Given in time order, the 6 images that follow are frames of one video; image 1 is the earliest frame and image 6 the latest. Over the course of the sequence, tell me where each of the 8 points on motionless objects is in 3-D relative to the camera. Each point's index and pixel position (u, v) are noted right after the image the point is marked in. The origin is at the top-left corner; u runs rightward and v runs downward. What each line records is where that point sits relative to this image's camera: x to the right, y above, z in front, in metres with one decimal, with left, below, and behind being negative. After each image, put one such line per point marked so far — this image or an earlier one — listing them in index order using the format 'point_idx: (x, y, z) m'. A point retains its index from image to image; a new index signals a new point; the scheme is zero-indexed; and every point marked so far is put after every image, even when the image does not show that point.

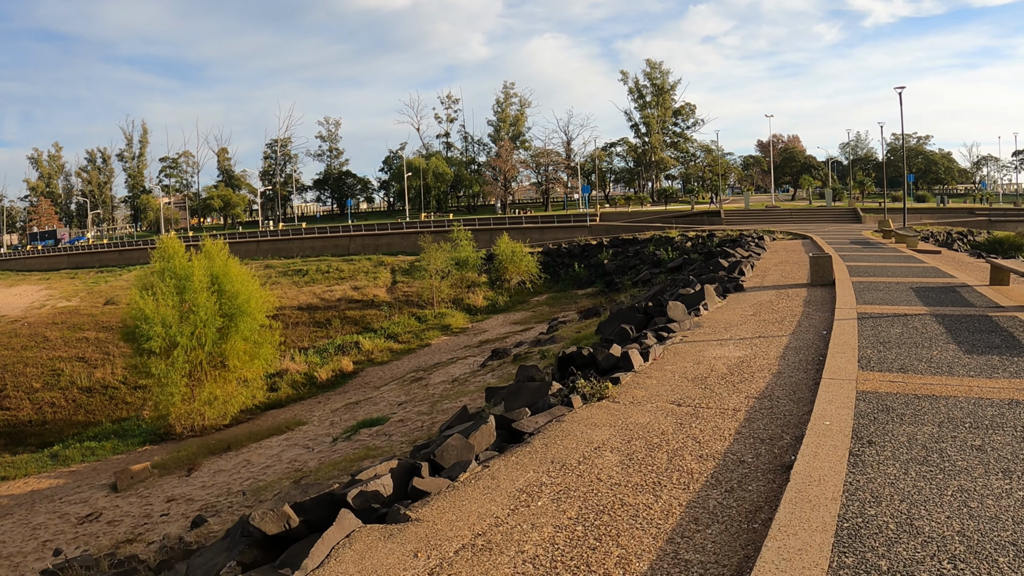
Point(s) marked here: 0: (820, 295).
0: (+5.2, -0.2, +10.5) m
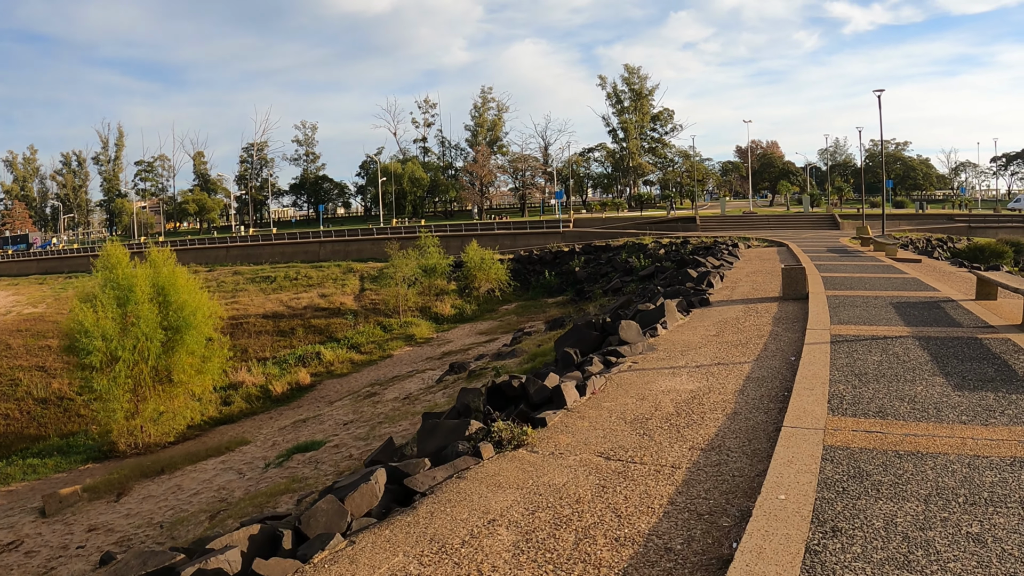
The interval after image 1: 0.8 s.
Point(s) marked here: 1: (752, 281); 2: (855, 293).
0: (+4.2, -0.4, +9.4) m
1: (+5.1, +0.1, +13.3) m
2: (+5.8, -0.1, +10.7) m
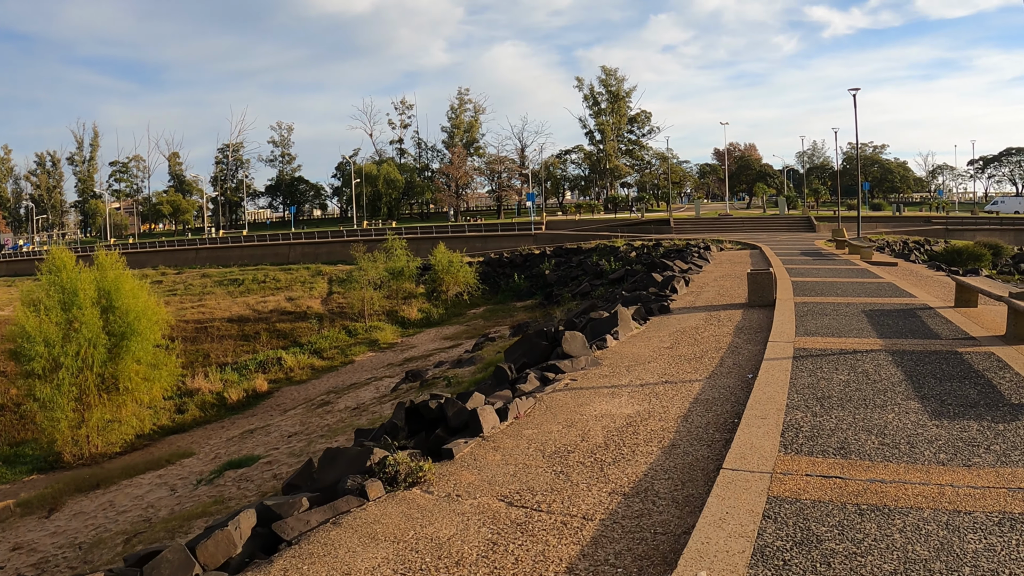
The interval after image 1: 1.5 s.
0: (+3.4, -0.5, +8.6) m
1: (+4.1, 0.0, +12.5) m
2: (+4.9, -0.2, +9.9) m
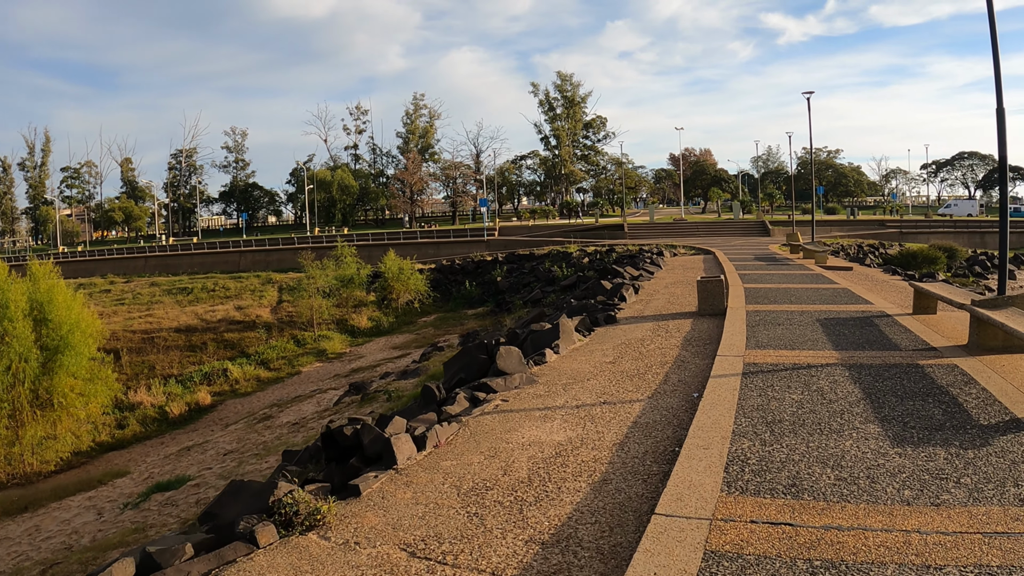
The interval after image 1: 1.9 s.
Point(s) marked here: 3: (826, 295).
0: (+2.5, -0.5, +8.2) m
1: (+3.0, -0.1, +12.1) m
2: (+4.0, -0.3, +9.5) m
3: (+5.5, -0.1, +11.1) m
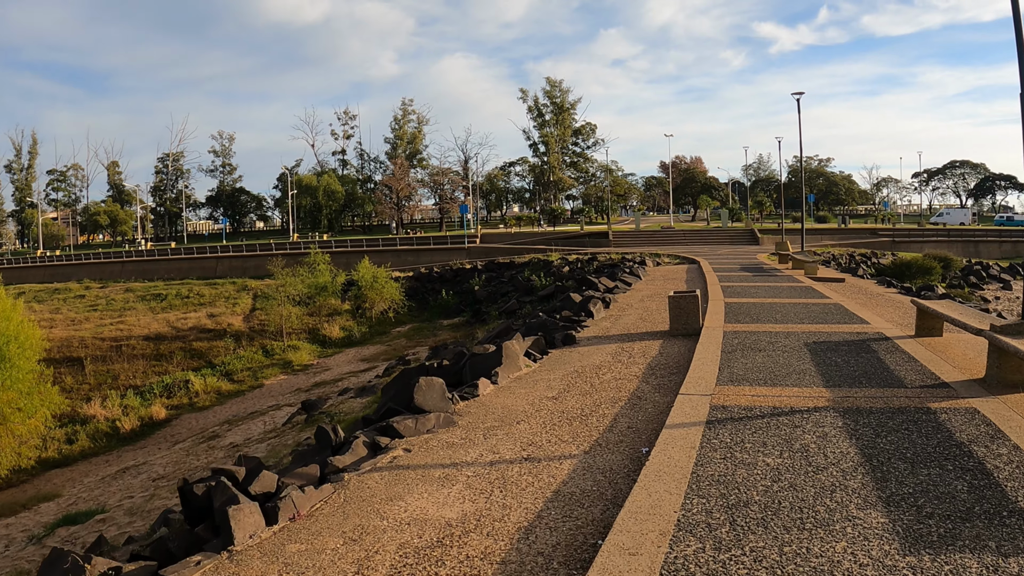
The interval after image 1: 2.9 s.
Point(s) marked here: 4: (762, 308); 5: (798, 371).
0: (+1.8, -0.7, +7.0) m
1: (+2.3, -0.4, +10.9) m
2: (+3.3, -0.5, +8.4) m
3: (+4.8, -0.4, +9.9) m
4: (+4.0, -0.3, +10.2) m
5: (+2.5, -0.7, +5.7) m
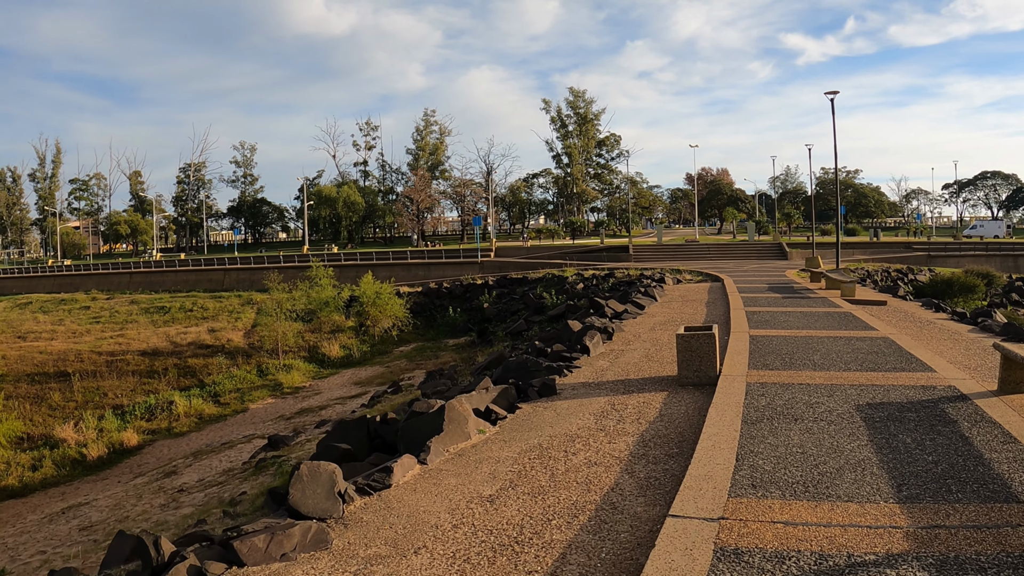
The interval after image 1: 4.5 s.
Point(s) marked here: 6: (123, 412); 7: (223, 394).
0: (+1.4, -1.1, +5.3) m
1: (+2.0, -0.8, +9.2) m
2: (+3.0, -0.9, +6.6) m
3: (+4.5, -0.8, +8.1) m
4: (+3.8, -0.8, +8.4) m
5: (+2.1, -1.1, +3.9) m
6: (-13.0, -4.1, +21.1) m
7: (-9.8, -3.6, +21.4) m
